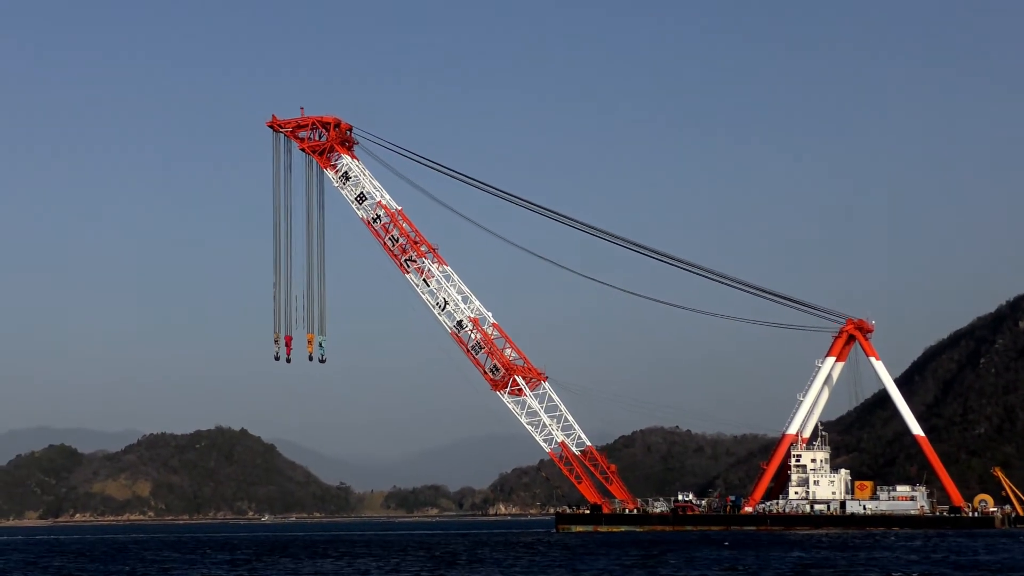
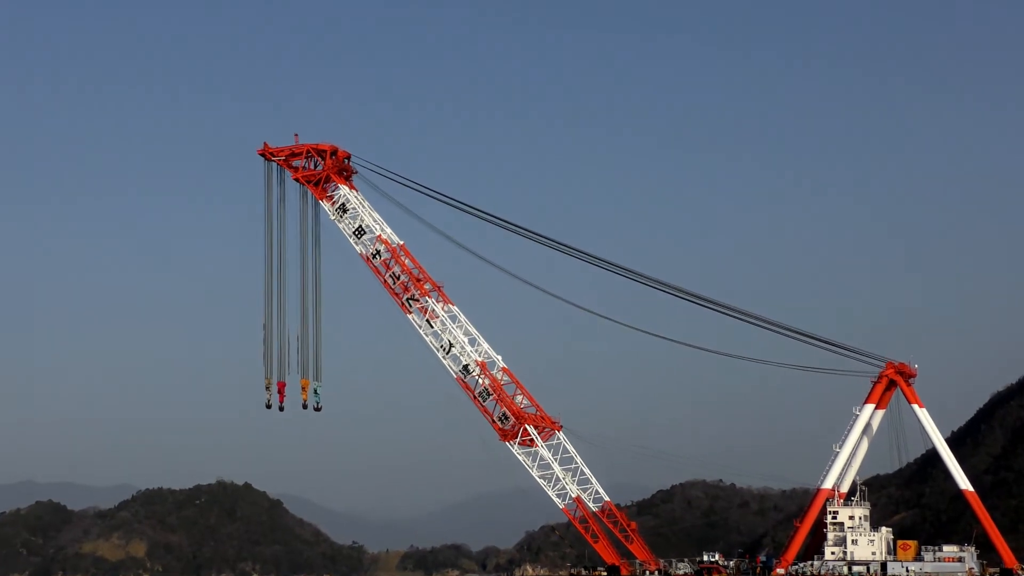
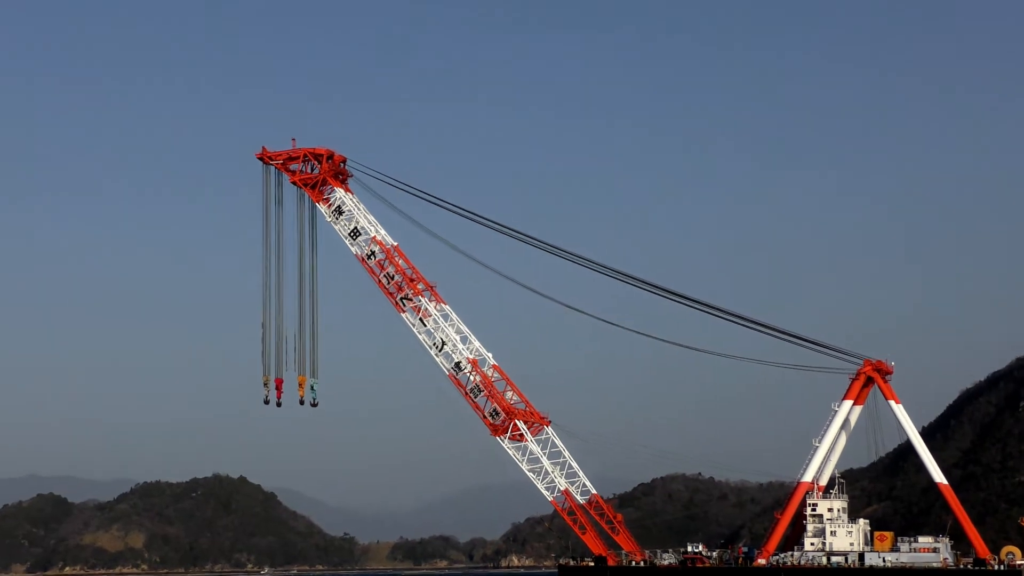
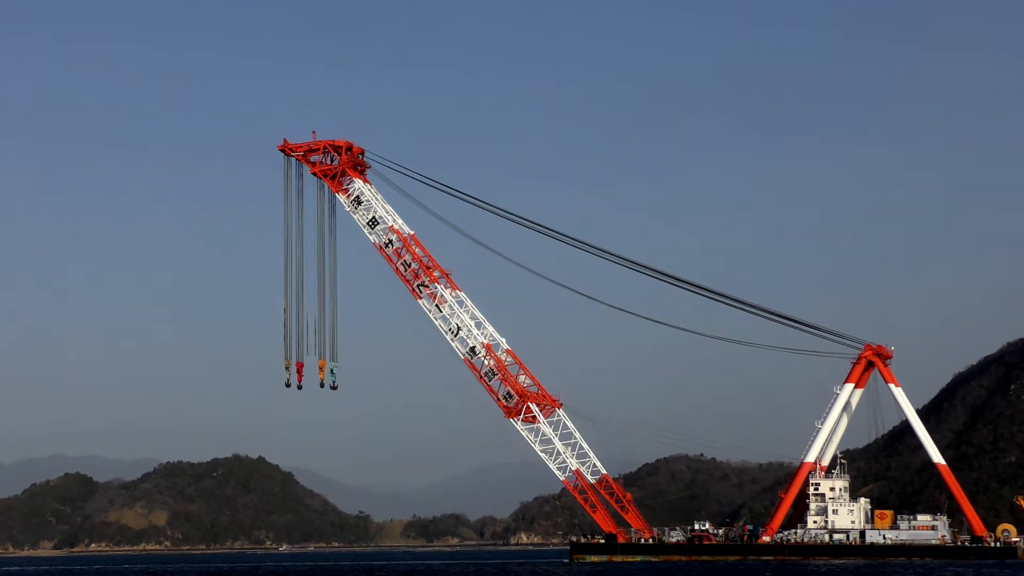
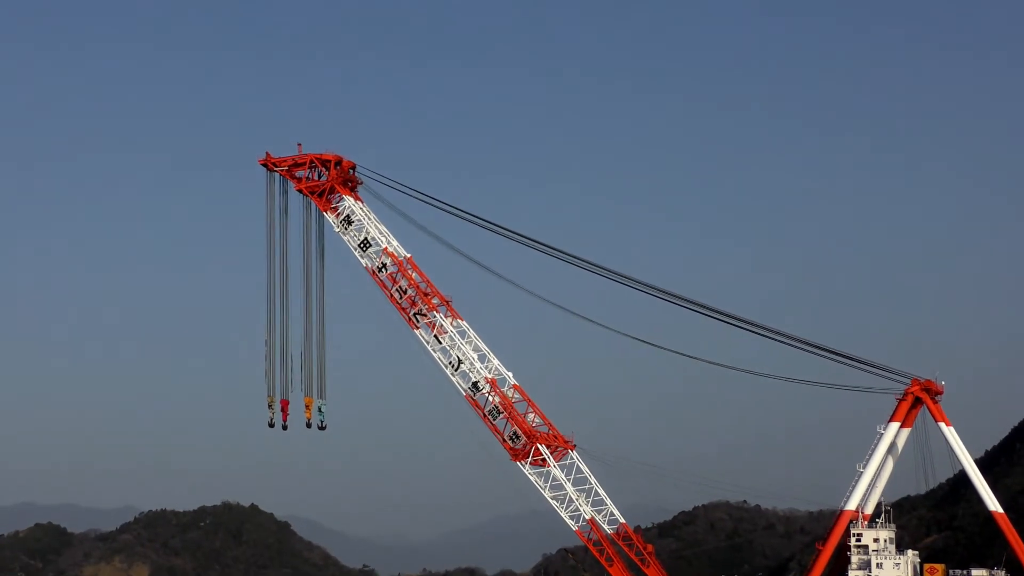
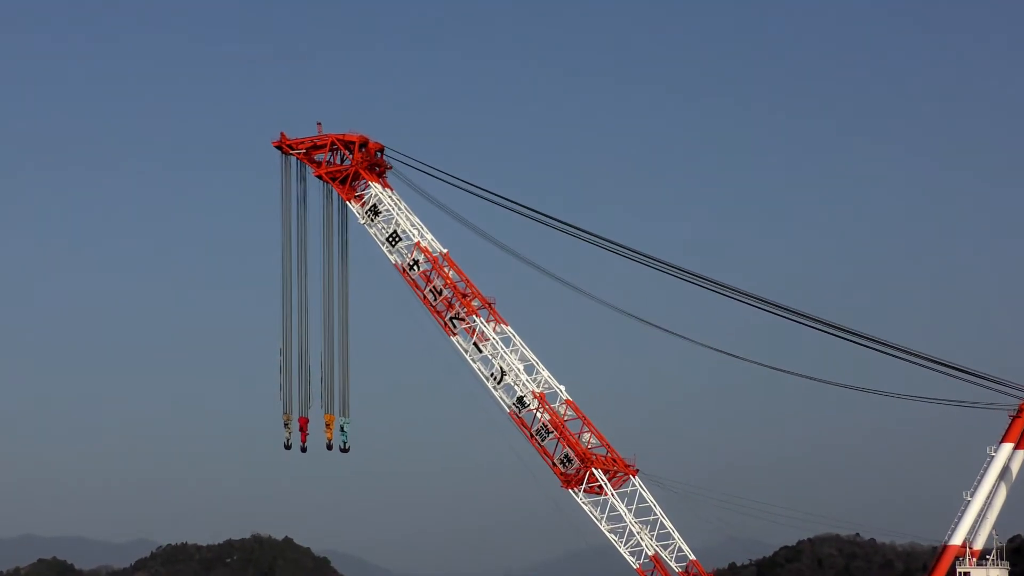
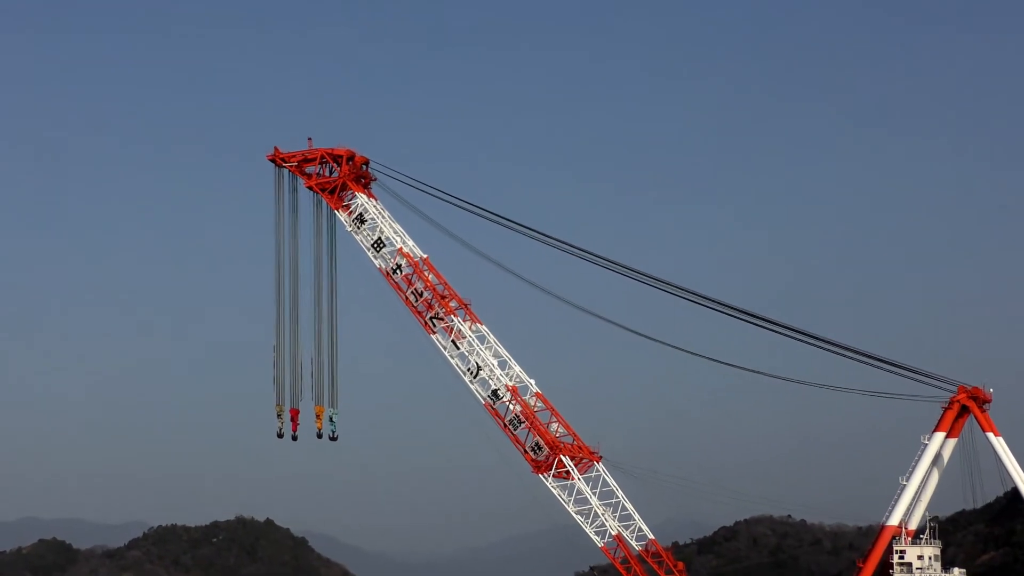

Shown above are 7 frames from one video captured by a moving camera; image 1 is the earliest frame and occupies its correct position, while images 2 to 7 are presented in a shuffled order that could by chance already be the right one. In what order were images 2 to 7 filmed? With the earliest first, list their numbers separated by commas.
4, 3, 2, 5, 7, 6
